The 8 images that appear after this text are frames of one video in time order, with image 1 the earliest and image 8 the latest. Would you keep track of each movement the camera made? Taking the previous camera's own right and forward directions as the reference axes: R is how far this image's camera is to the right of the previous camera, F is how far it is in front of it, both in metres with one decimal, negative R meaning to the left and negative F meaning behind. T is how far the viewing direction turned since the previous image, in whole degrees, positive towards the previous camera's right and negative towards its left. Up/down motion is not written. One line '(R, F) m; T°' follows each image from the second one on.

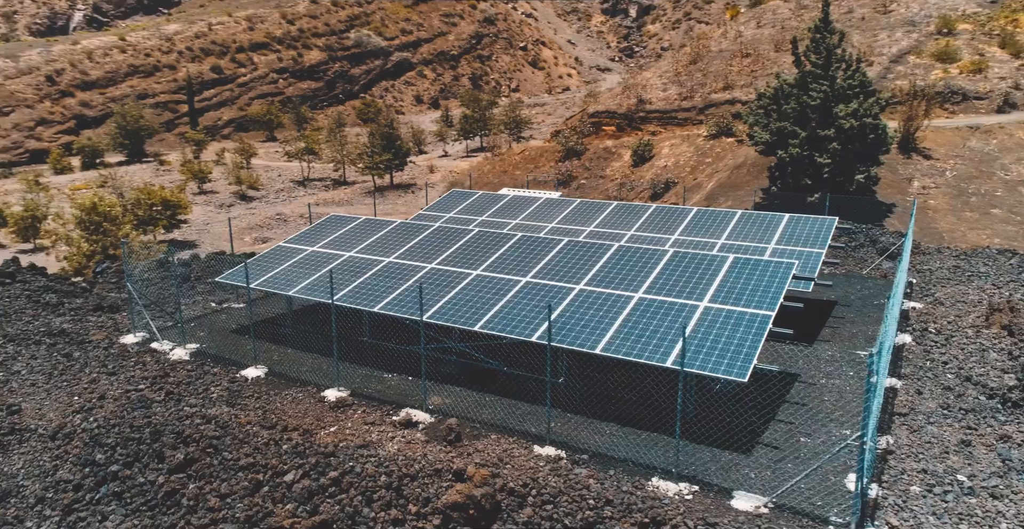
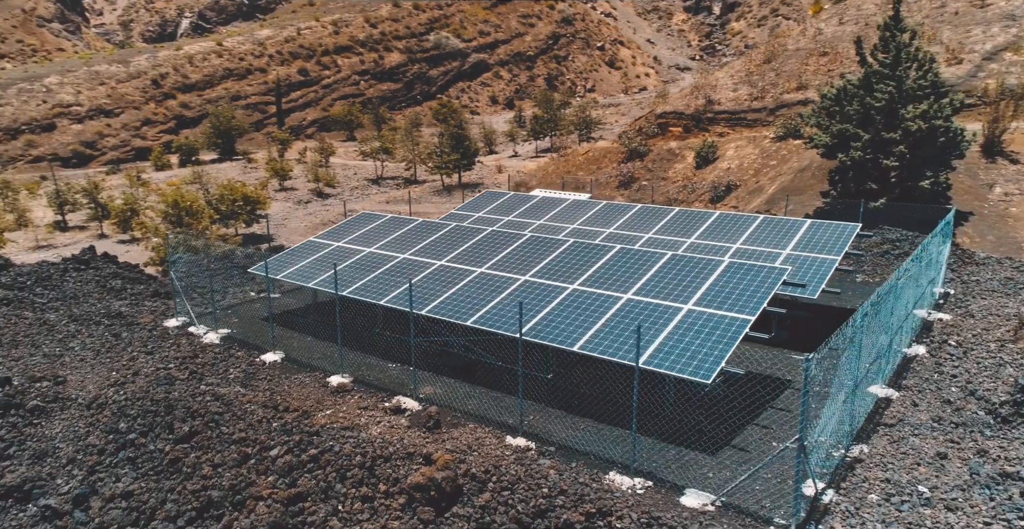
(+1.9, -0.5) m; -7°
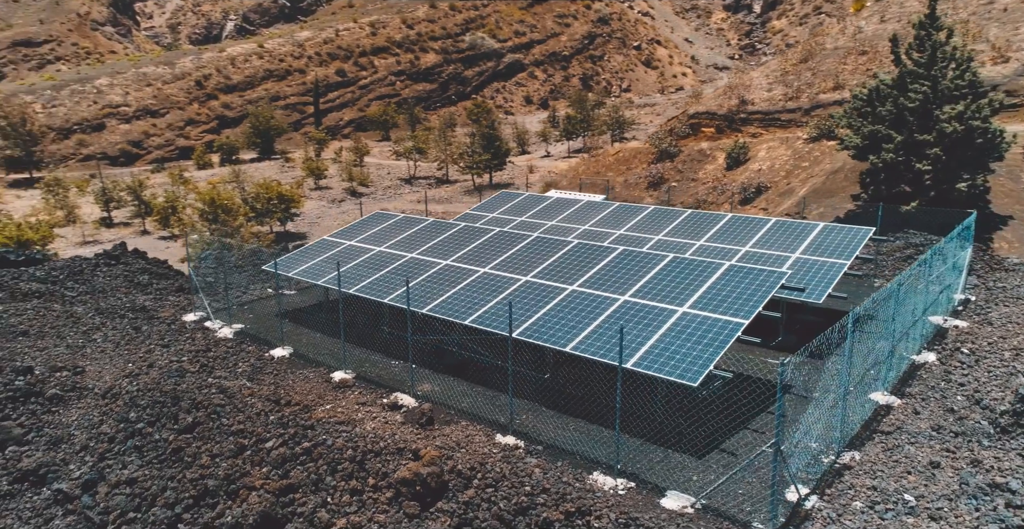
(+0.8, -0.2) m; -3°
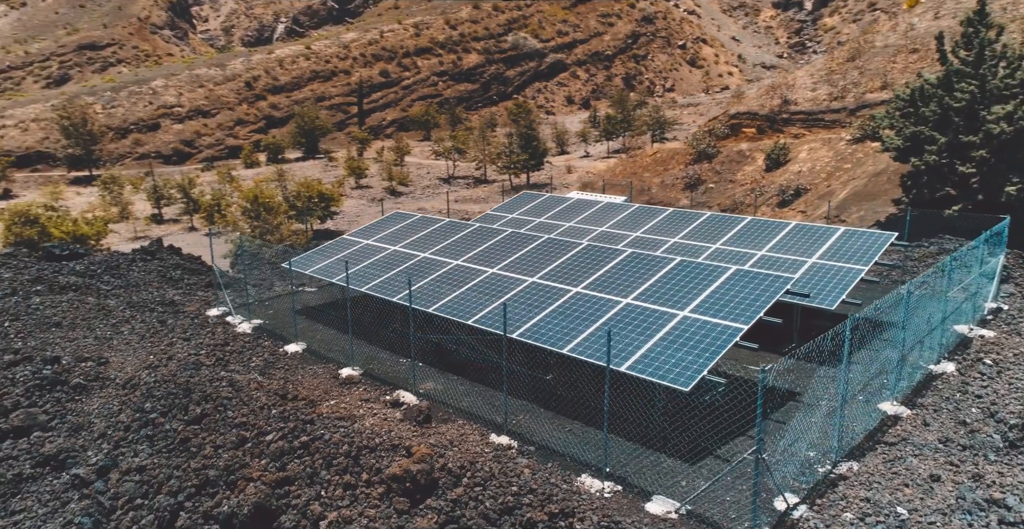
(+0.9, -0.1) m; -4°
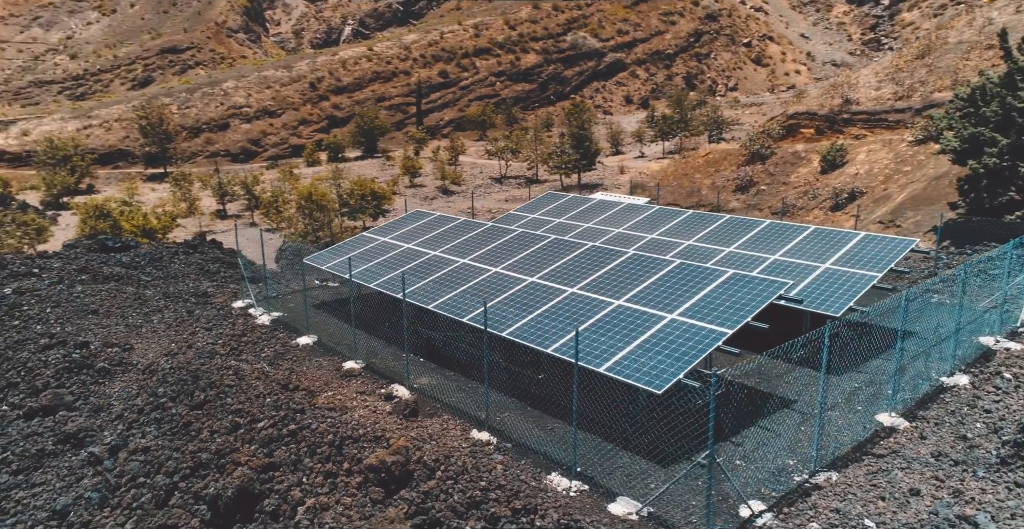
(+1.5, -0.1) m; -5°
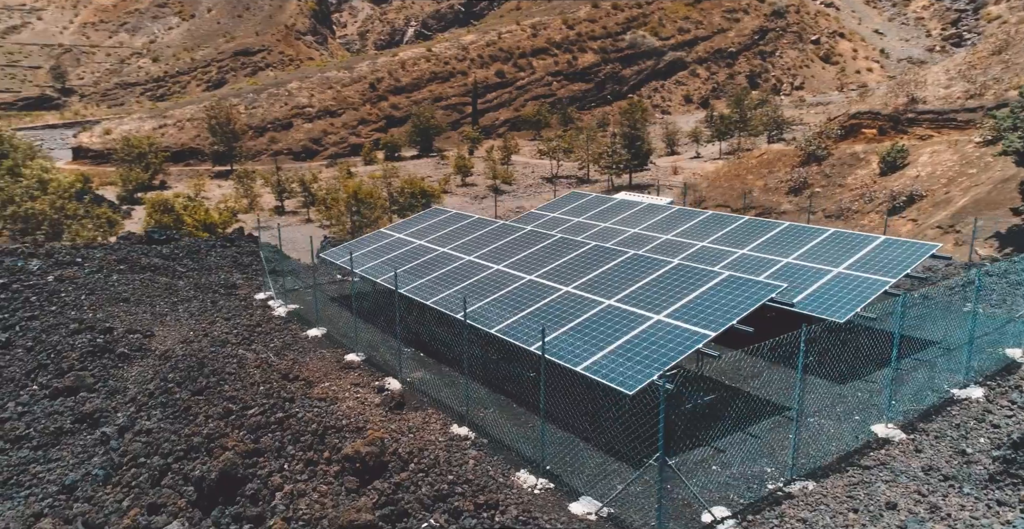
(+1.5, +0.1) m; -5°
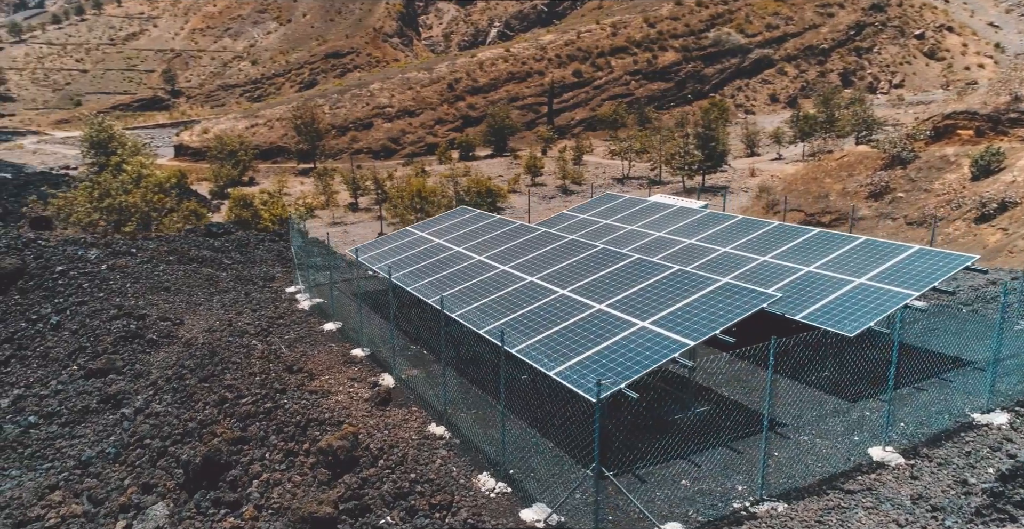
(+1.9, +0.3) m; -7°
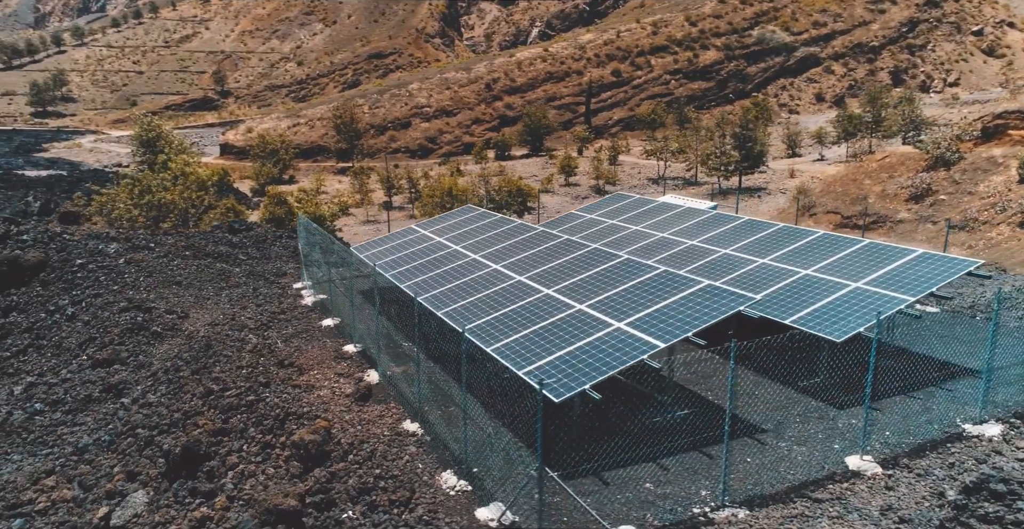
(+1.2, +0.2) m; -4°
